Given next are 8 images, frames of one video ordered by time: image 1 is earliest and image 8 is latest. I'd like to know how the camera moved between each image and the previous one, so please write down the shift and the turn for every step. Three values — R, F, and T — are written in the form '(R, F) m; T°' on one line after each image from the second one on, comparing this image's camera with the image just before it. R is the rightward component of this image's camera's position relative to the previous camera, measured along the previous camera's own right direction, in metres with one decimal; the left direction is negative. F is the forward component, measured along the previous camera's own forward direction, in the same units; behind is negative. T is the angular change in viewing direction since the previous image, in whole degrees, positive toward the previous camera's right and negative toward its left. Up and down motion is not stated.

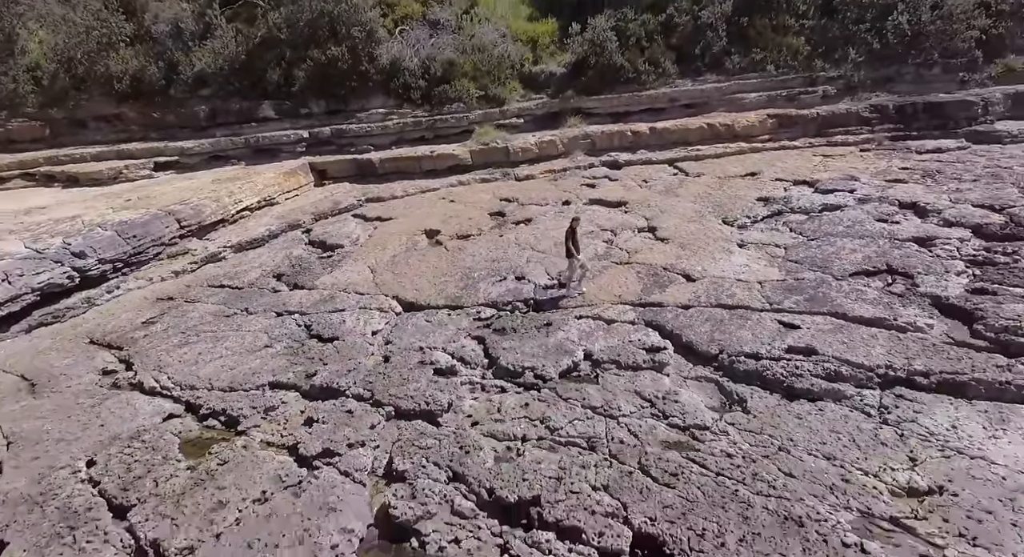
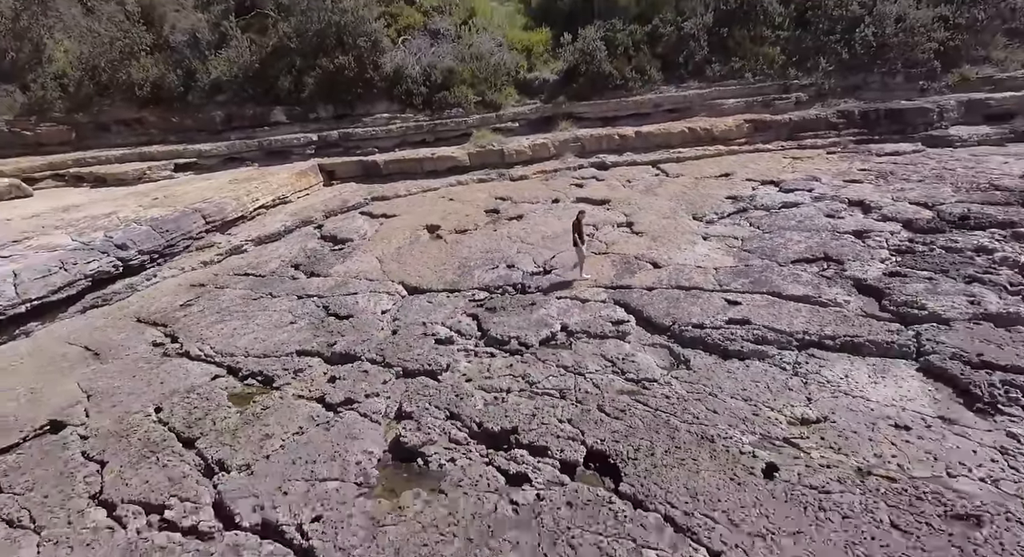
(+0.1, -0.5) m; 0°
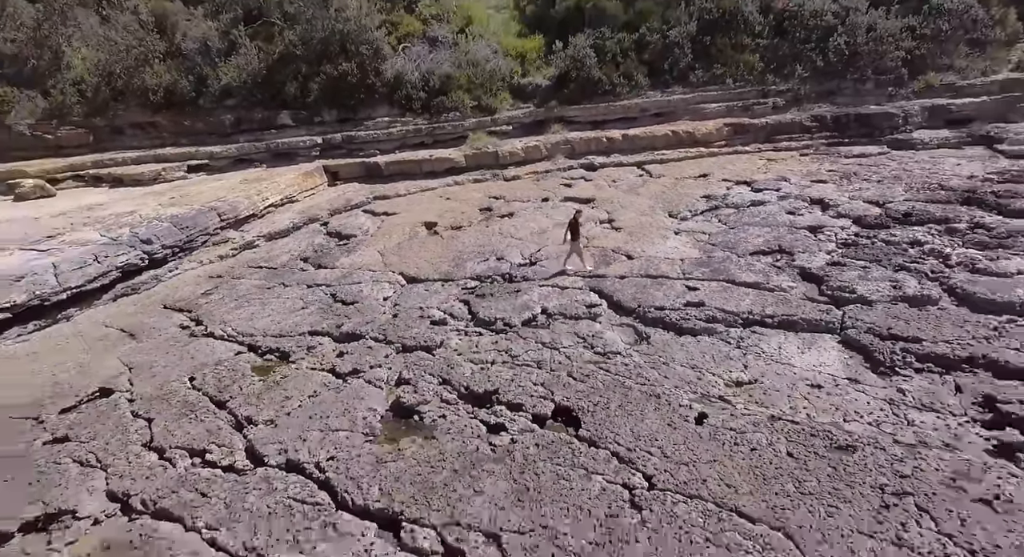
(+0.1, -0.5) m; 0°
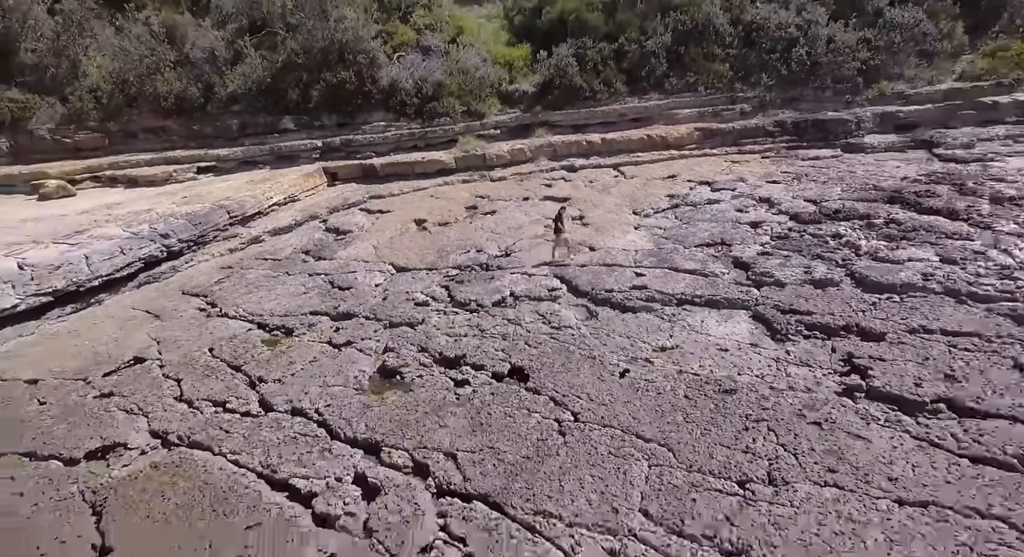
(+0.2, -0.6) m; 0°
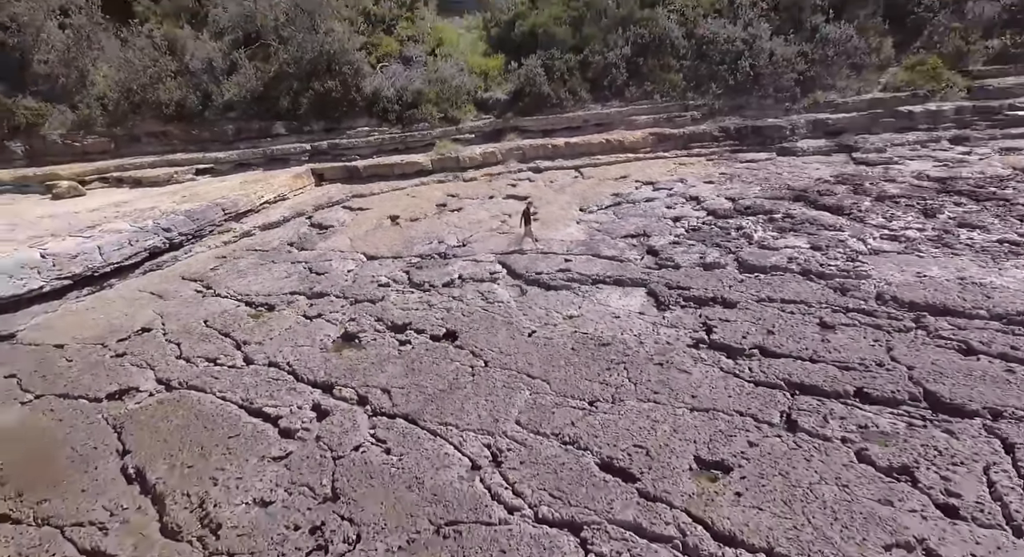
(+0.5, -0.8) m; 0°
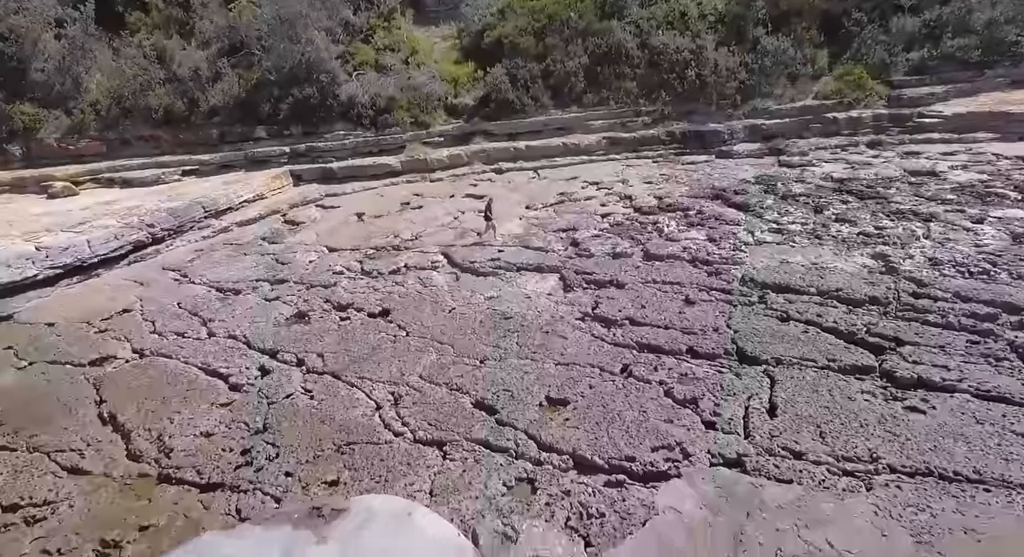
(+0.7, -0.7) m; 0°
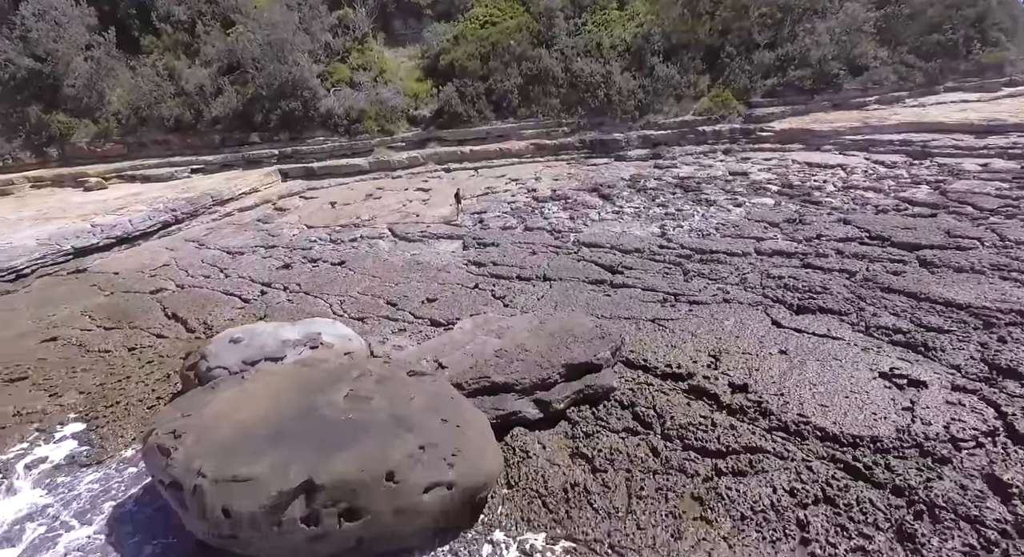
(+1.0, -2.4) m; +1°
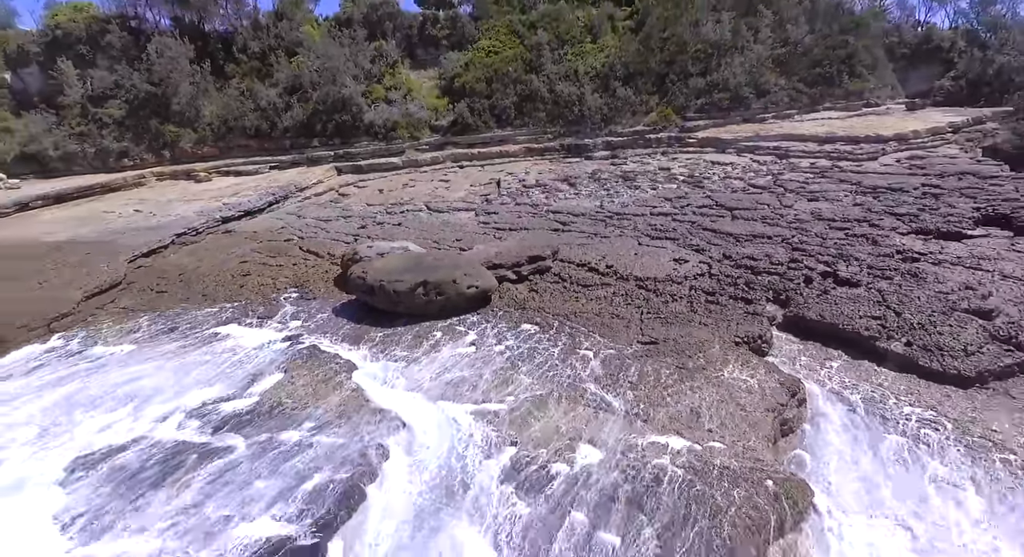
(+0.2, -3.9) m; 0°
